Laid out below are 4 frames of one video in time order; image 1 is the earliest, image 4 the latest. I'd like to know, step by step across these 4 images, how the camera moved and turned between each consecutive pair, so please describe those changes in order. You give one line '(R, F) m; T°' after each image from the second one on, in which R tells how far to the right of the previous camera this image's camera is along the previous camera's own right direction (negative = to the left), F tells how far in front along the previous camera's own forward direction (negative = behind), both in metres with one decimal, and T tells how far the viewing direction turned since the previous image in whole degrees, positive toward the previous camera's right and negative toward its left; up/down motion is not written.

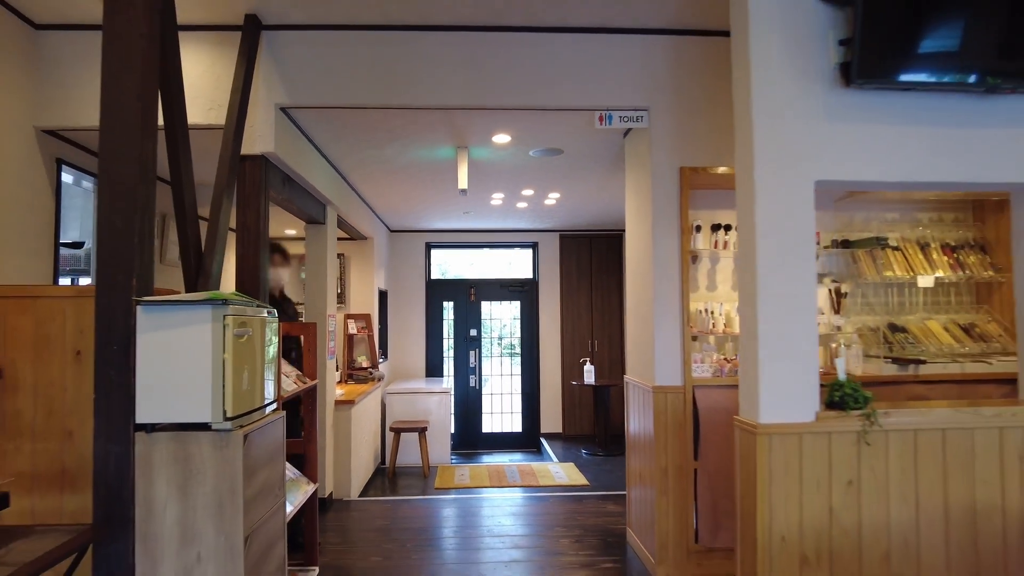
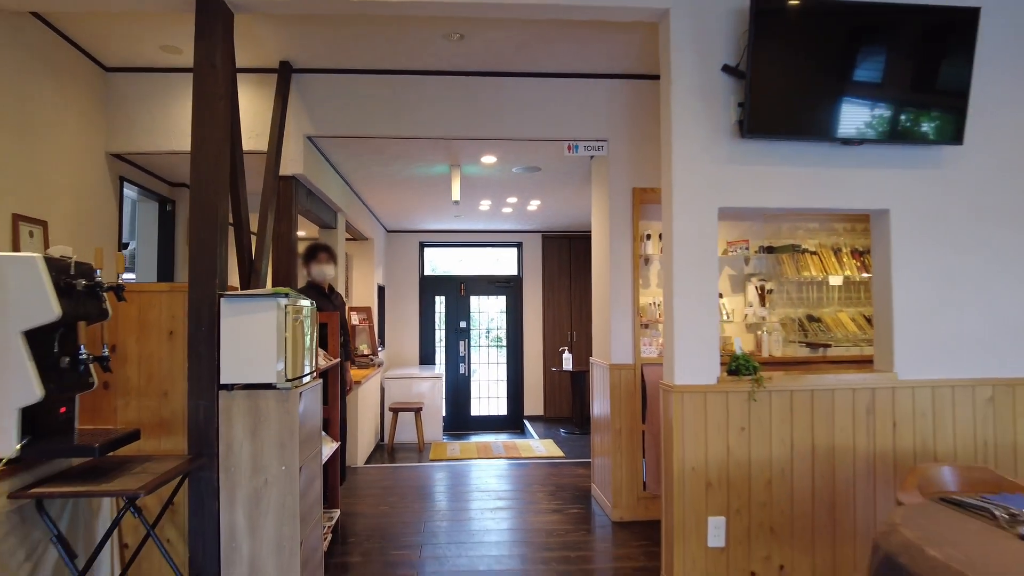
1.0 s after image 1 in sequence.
(0.0, -0.7) m; +1°
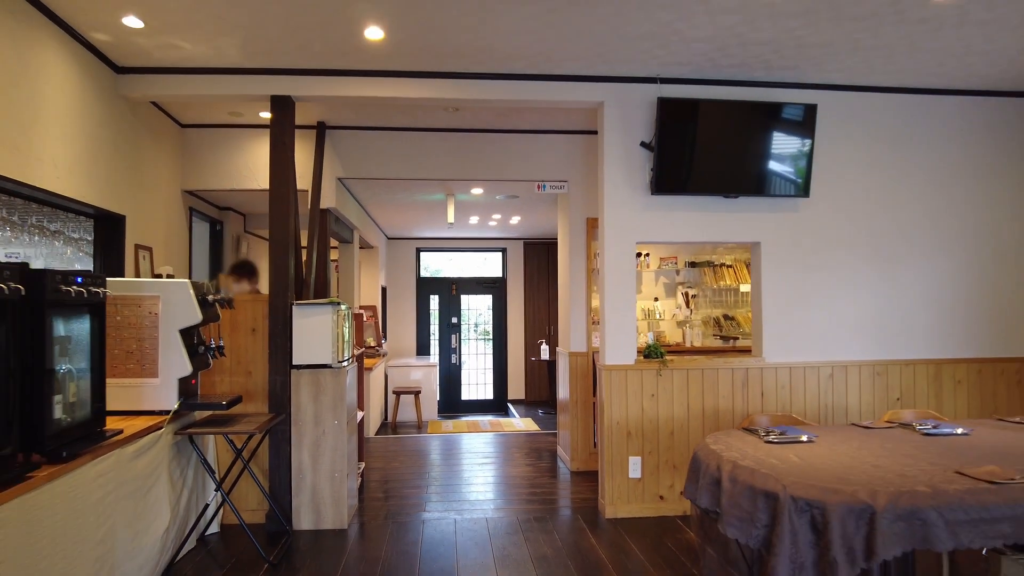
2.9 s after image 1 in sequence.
(0.0, -1.1) m; +1°
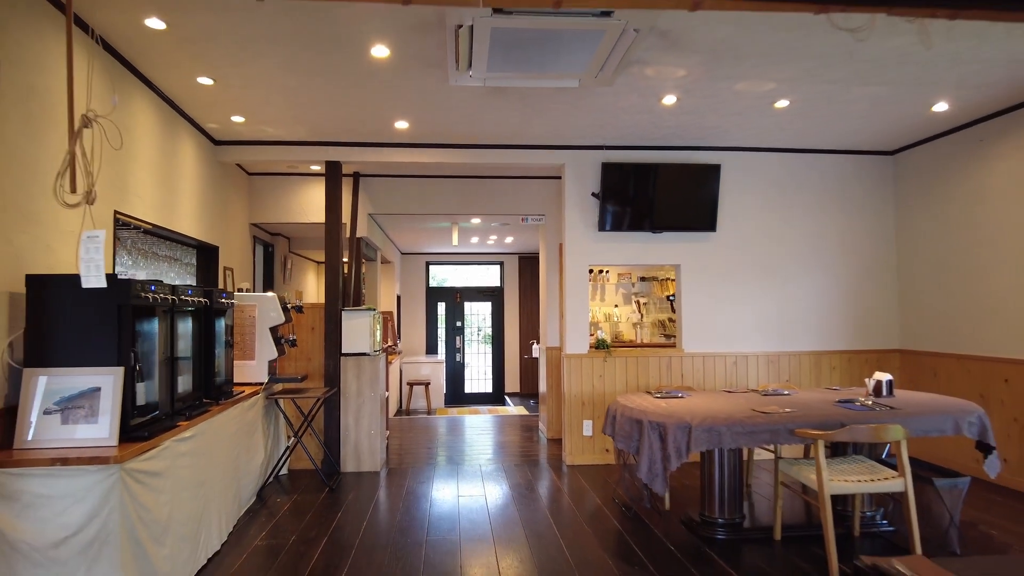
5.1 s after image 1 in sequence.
(+0.1, -1.4) m; -1°
